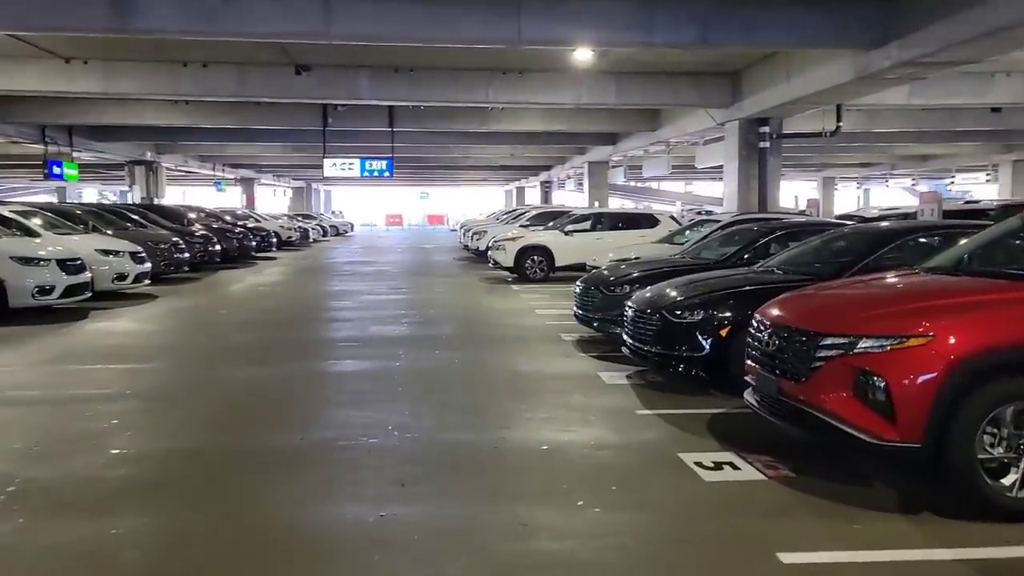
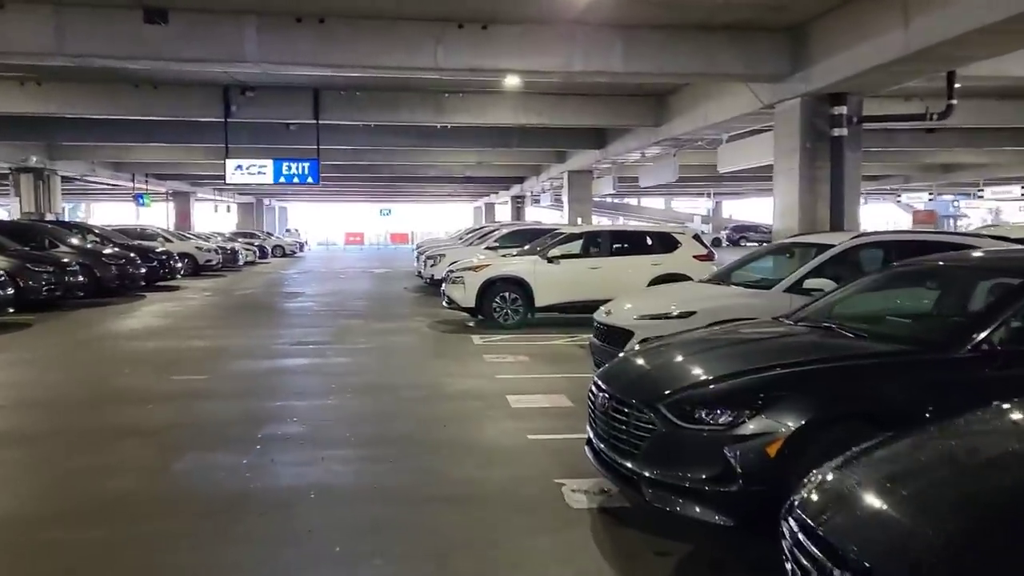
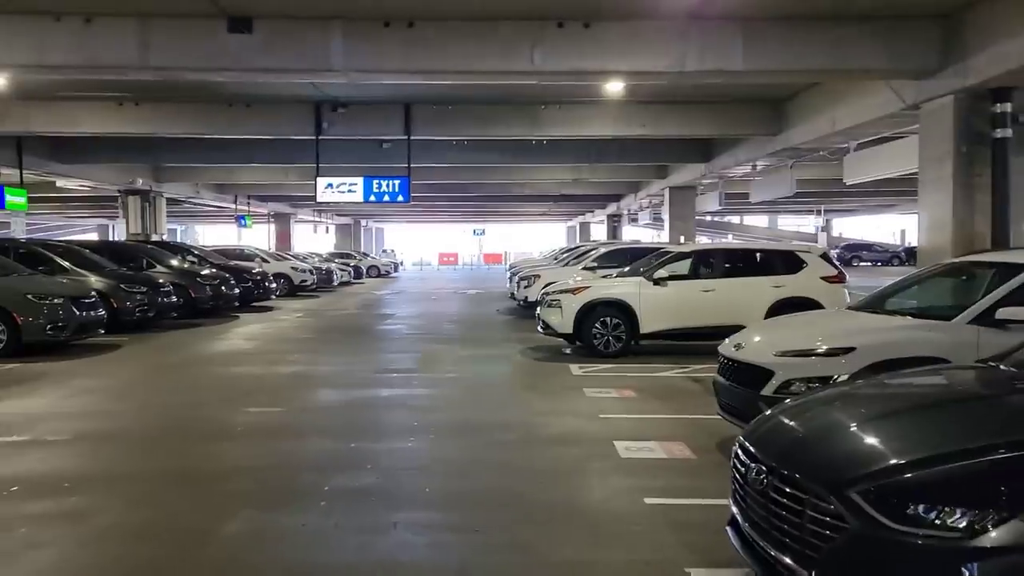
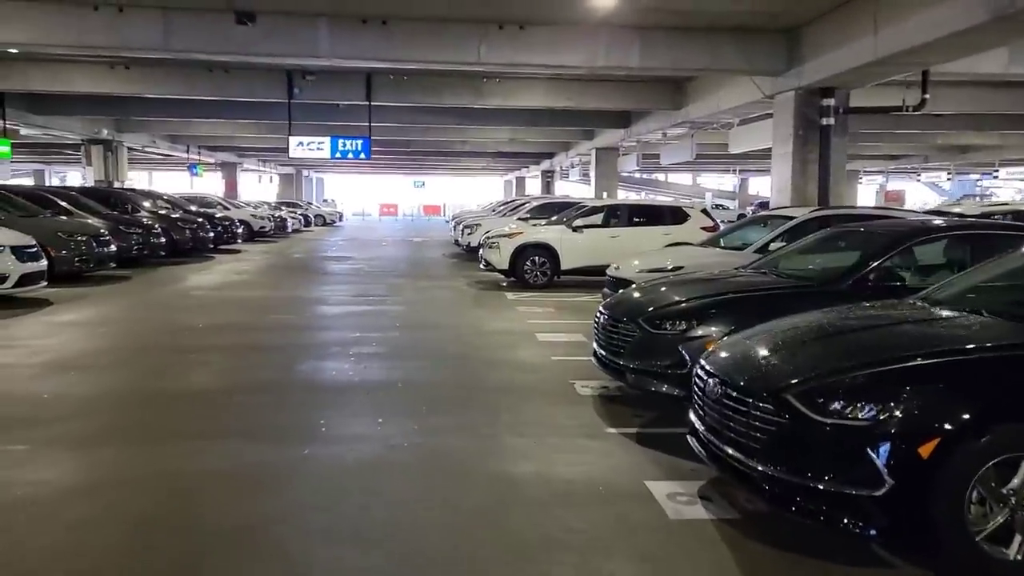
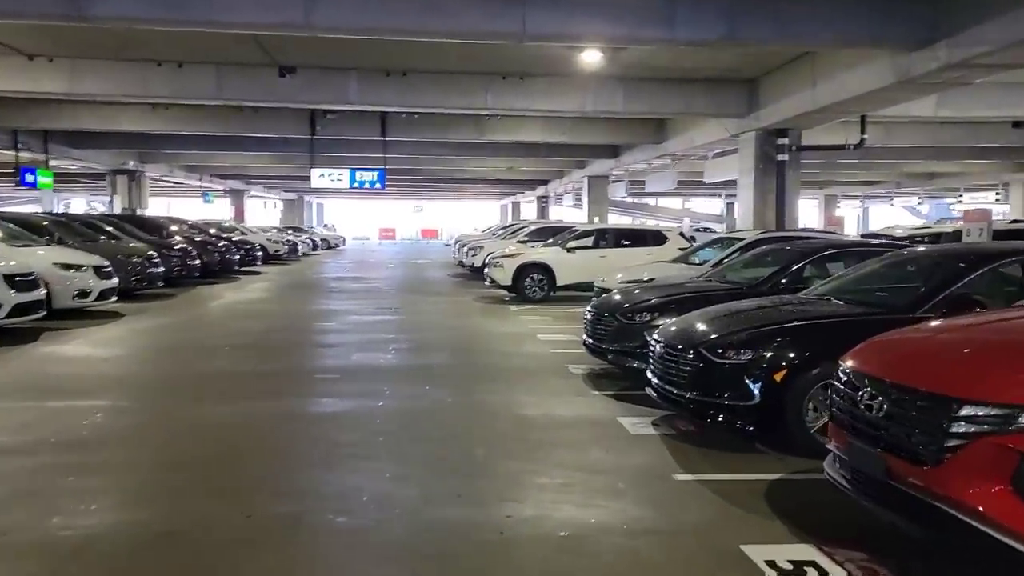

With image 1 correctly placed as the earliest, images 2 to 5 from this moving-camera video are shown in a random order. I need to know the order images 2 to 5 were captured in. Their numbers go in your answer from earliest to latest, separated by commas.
5, 4, 2, 3
